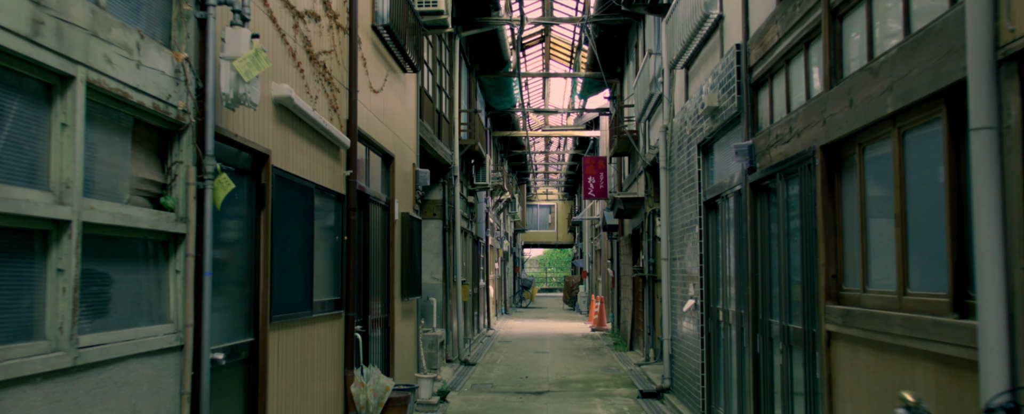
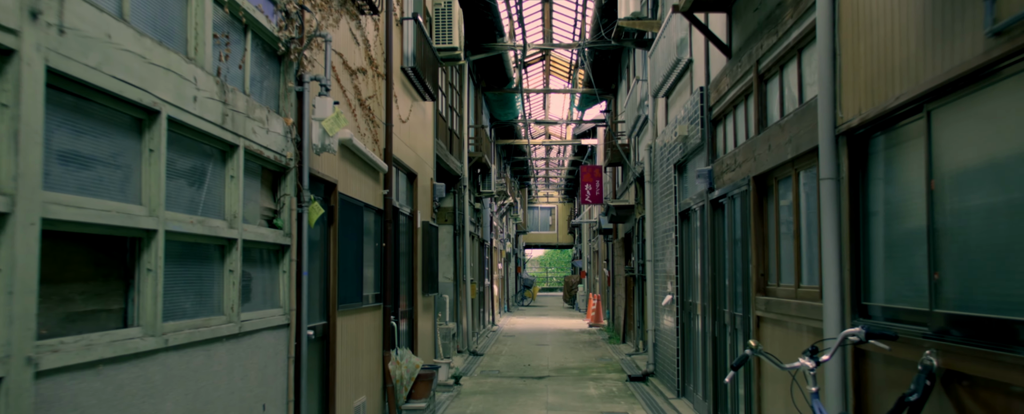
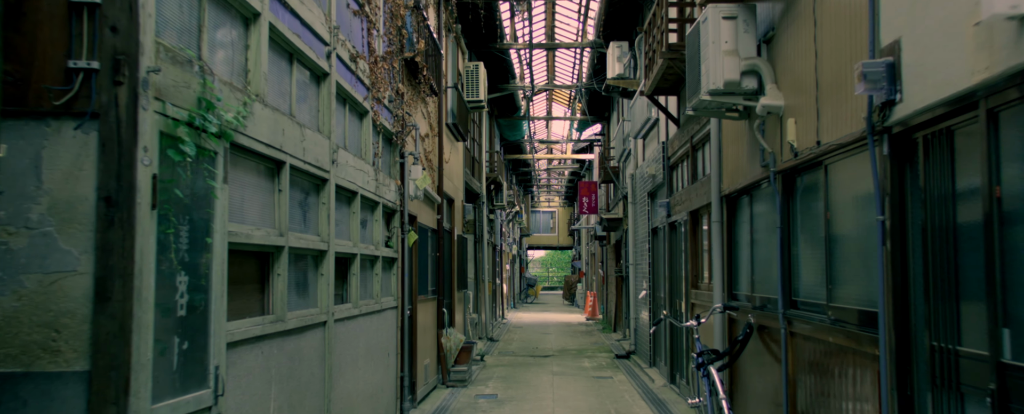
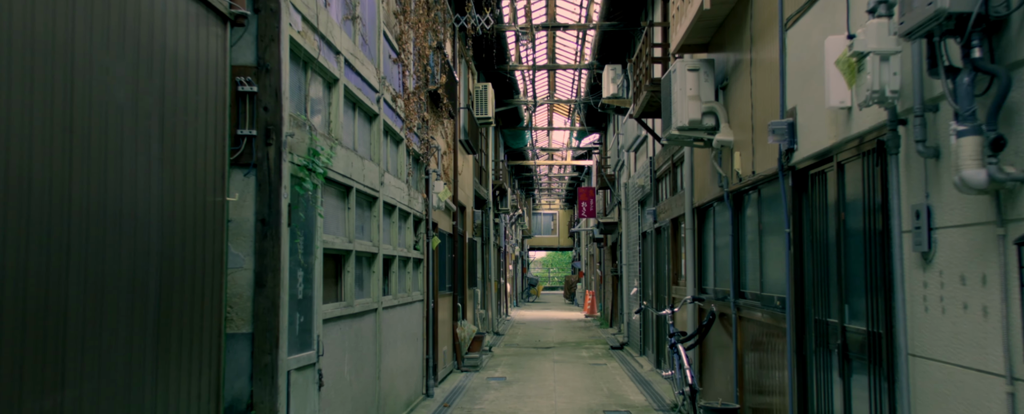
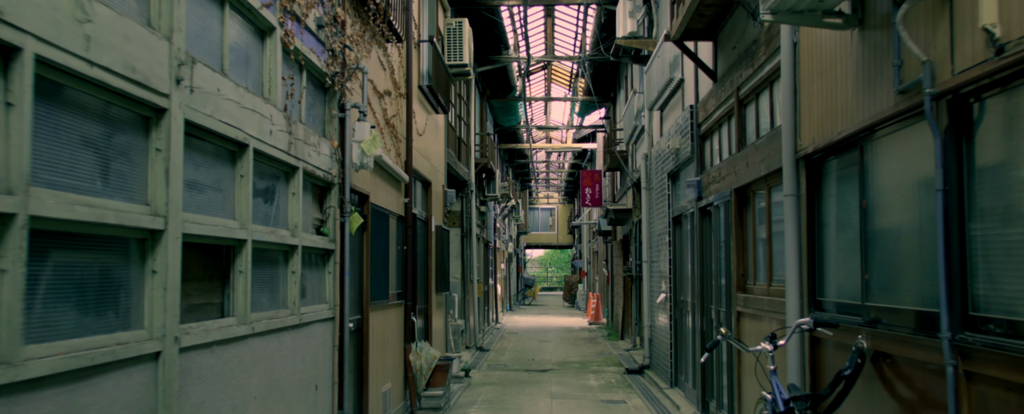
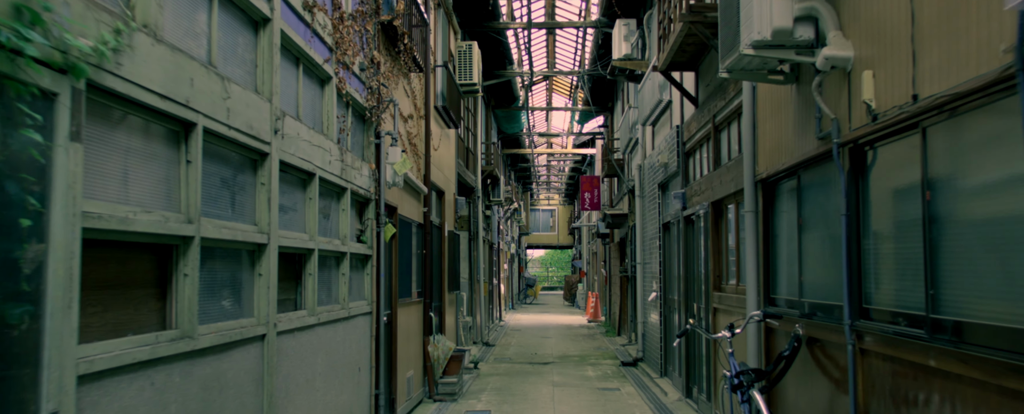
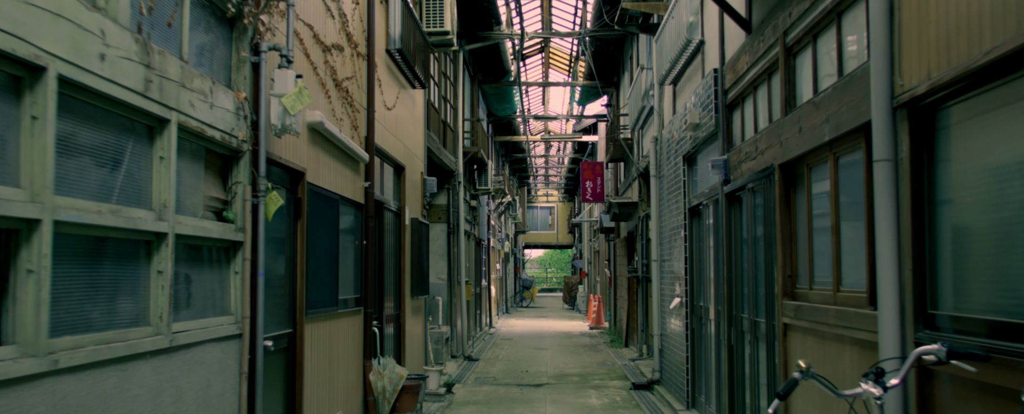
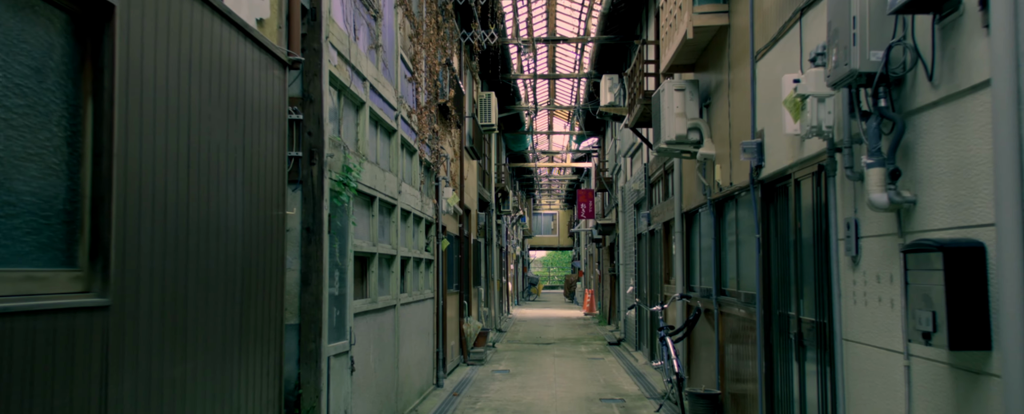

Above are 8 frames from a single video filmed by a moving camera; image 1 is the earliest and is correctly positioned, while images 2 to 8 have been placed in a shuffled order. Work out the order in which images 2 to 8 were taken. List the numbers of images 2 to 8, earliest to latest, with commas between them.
7, 2, 5, 6, 3, 4, 8
